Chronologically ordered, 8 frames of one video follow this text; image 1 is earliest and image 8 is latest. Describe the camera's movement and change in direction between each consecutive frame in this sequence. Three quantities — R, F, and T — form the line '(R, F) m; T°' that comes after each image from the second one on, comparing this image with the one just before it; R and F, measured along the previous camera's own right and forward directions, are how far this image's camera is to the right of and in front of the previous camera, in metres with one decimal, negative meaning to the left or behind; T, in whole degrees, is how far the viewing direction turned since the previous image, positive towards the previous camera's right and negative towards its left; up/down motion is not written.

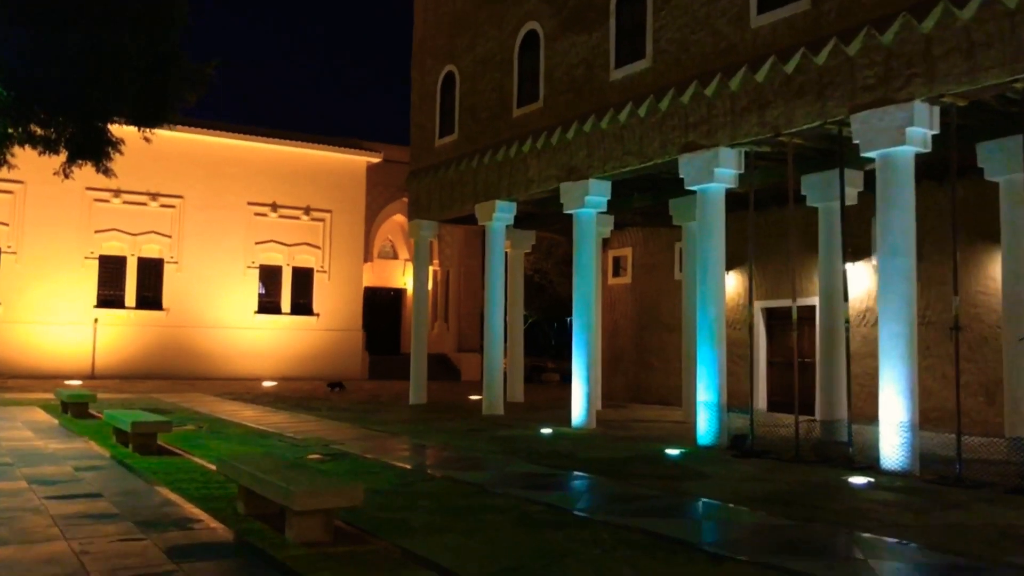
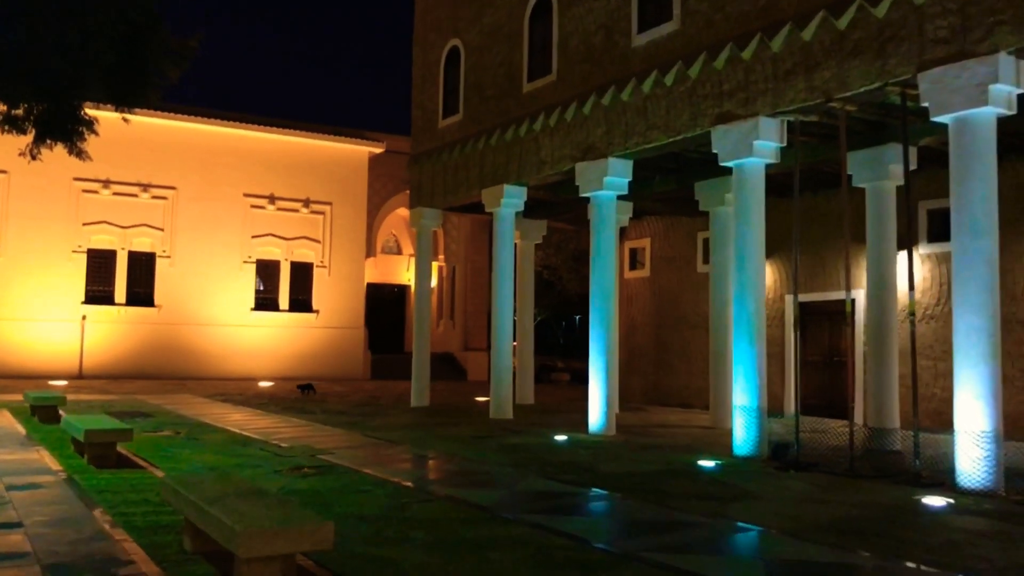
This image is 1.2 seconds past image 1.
(0.0, +1.5) m; 0°
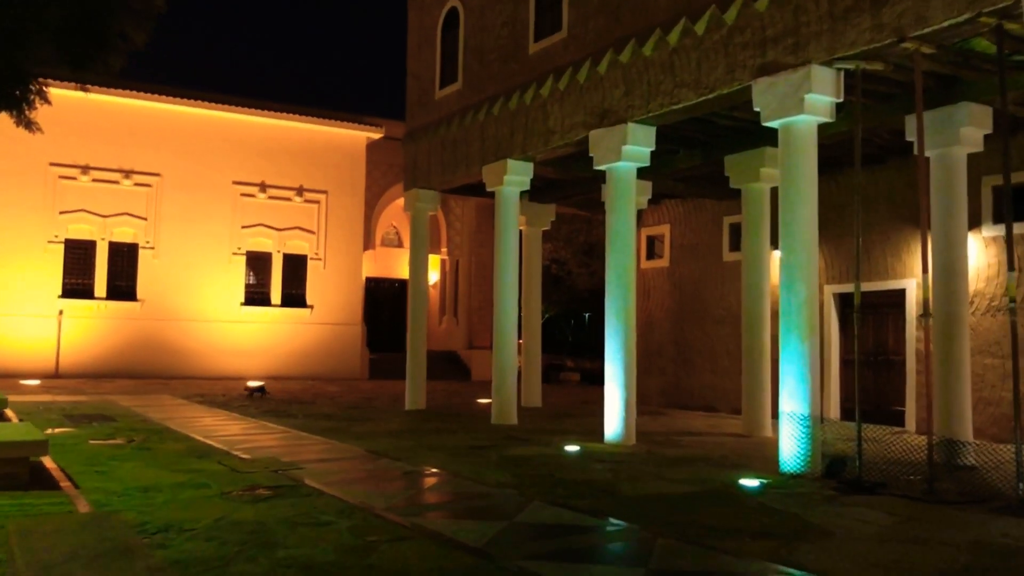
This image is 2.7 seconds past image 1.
(+0.1, +1.8) m; 0°
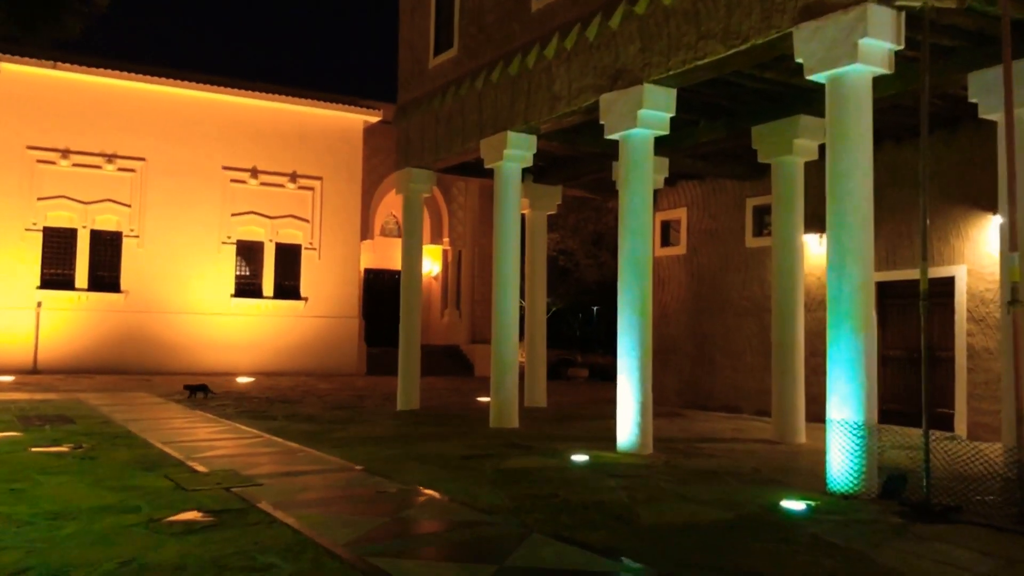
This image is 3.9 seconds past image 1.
(+0.1, +1.5) m; 0°
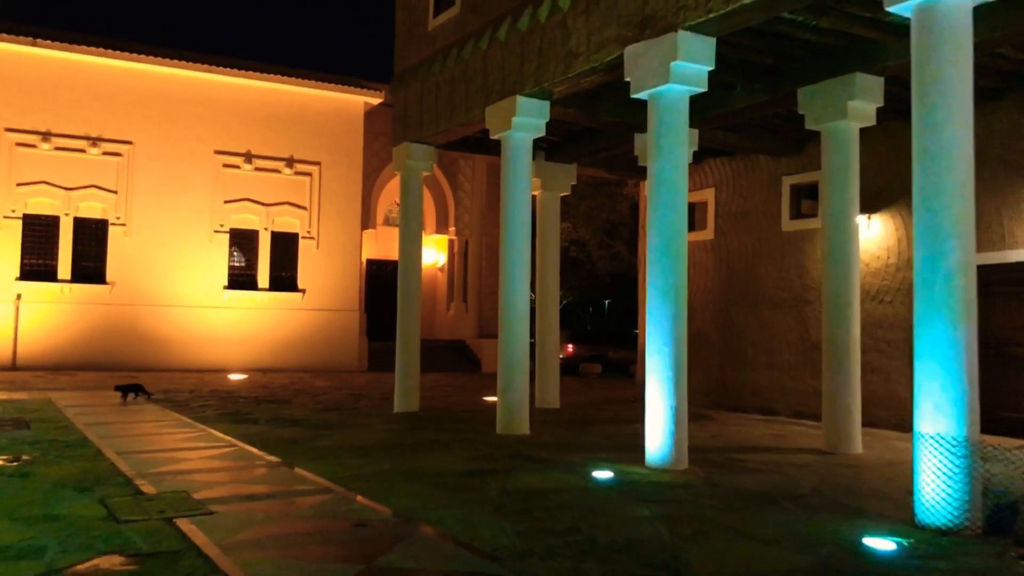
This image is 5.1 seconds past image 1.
(0.0, +1.5) m; -1°
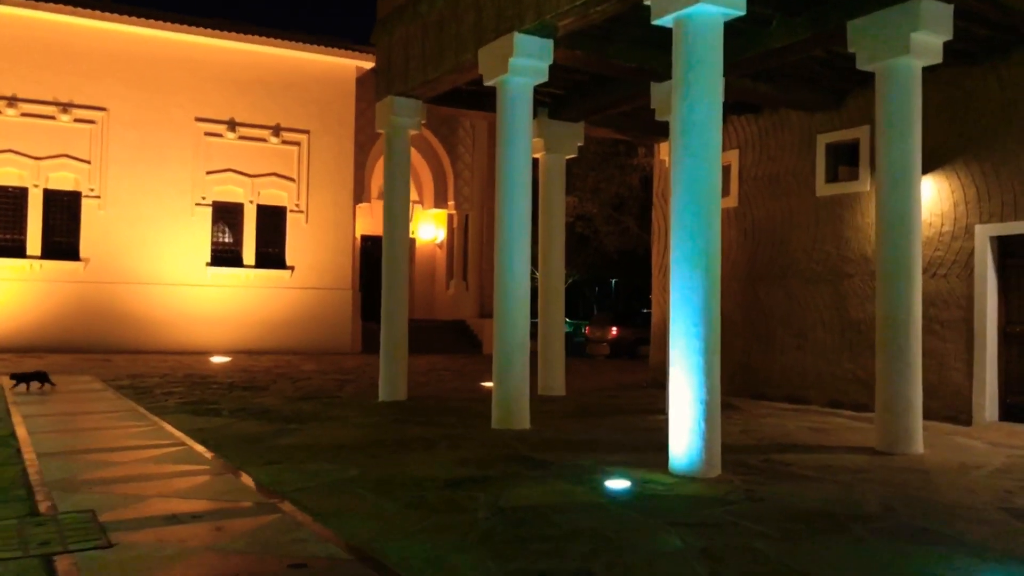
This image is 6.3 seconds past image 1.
(+0.1, +1.6) m; 0°
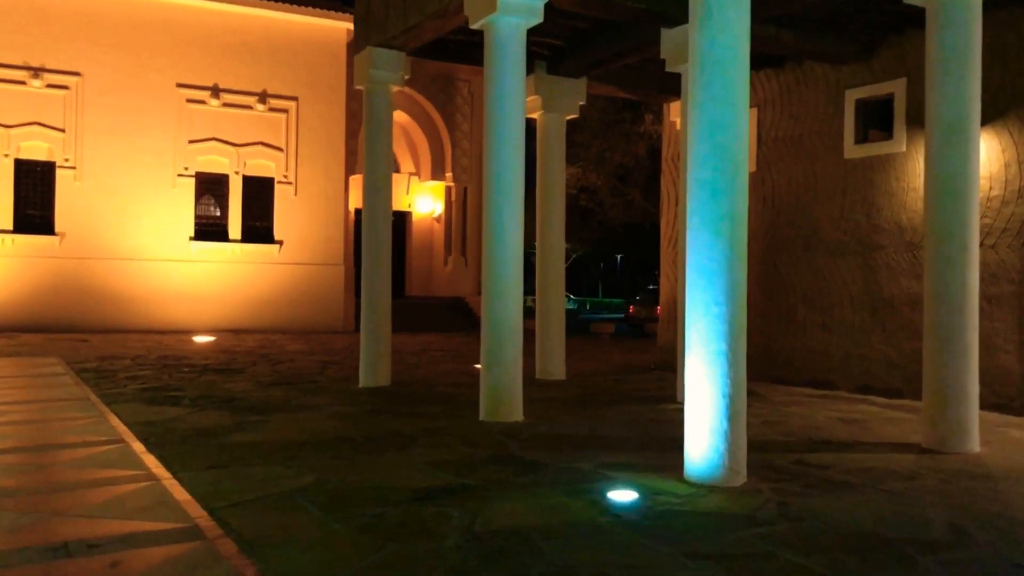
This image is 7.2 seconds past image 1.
(+0.1, +1.2) m; 0°
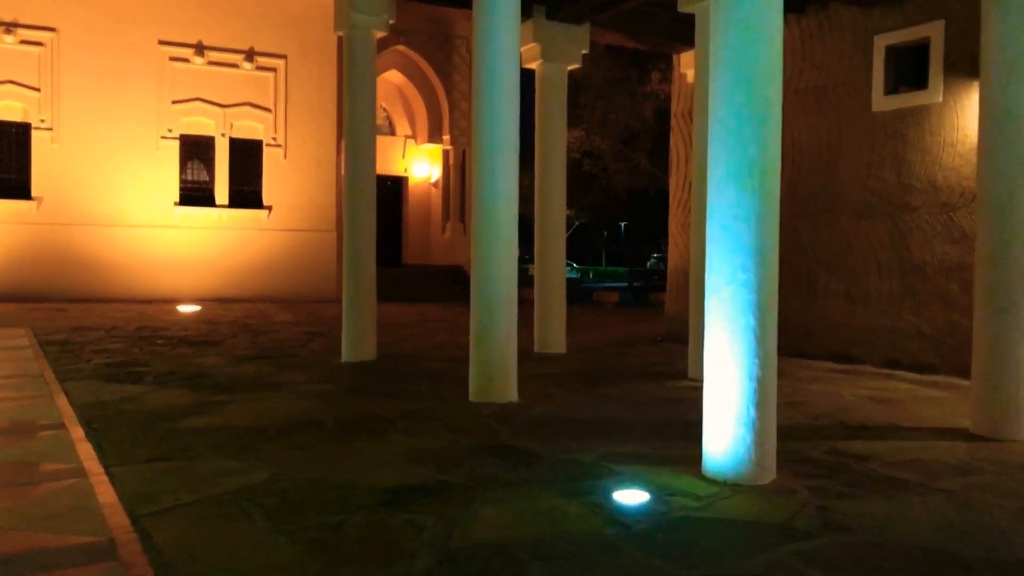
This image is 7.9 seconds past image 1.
(+0.1, +0.9) m; 0°
